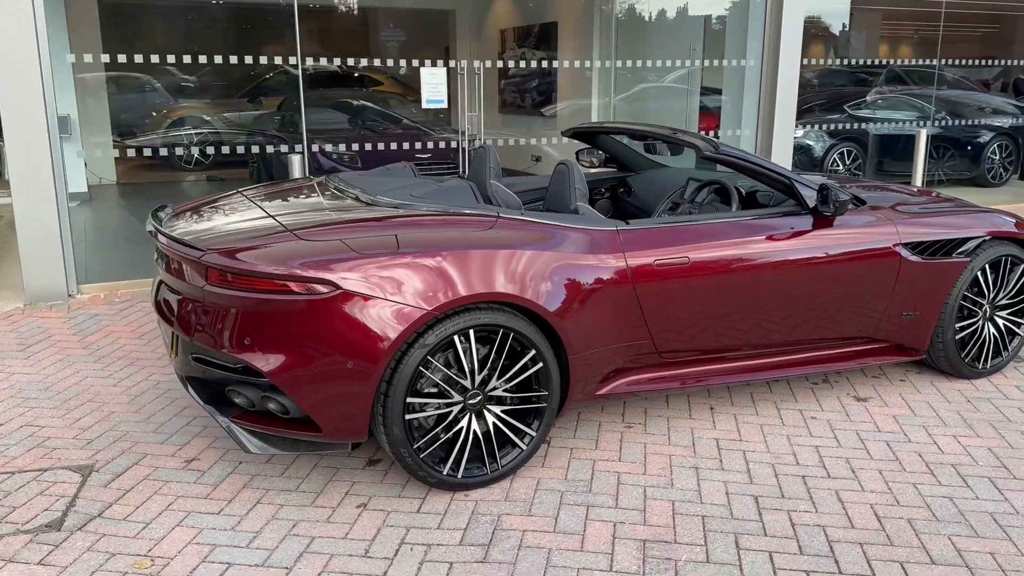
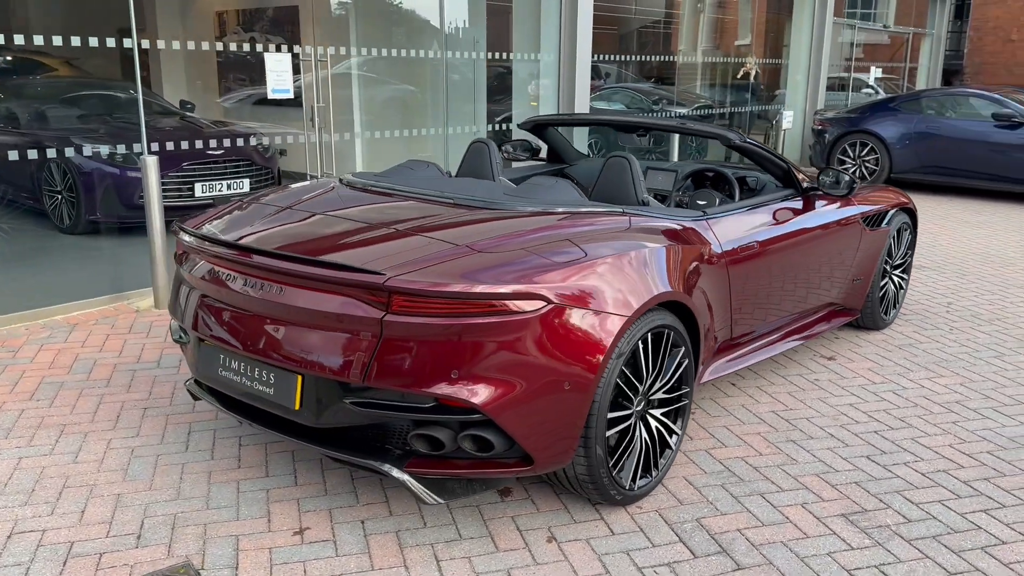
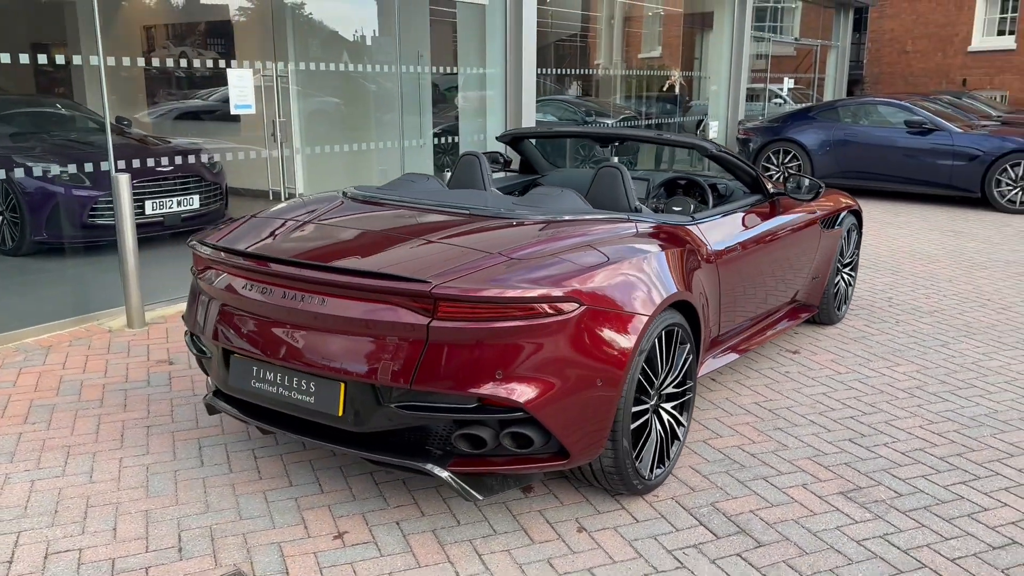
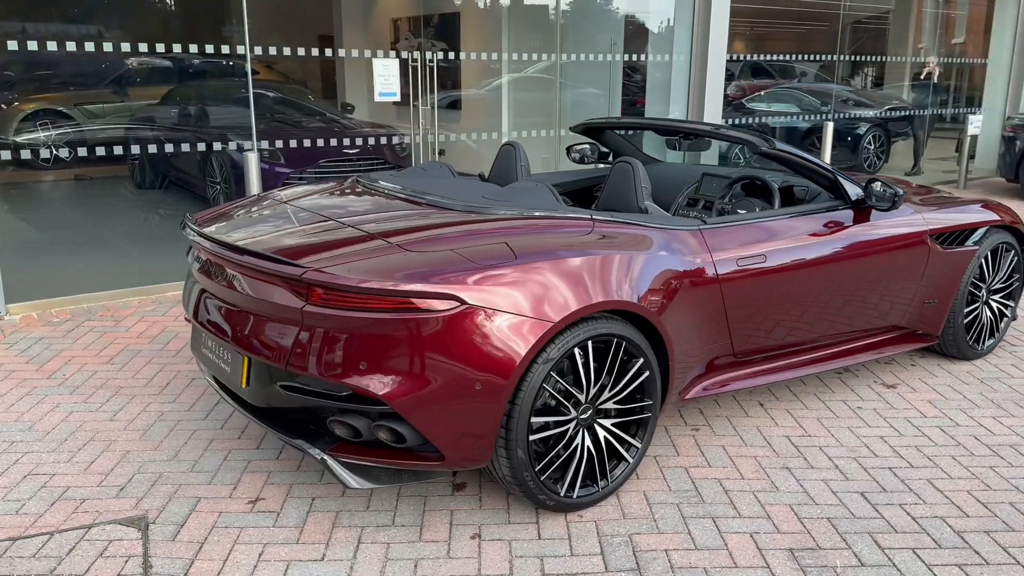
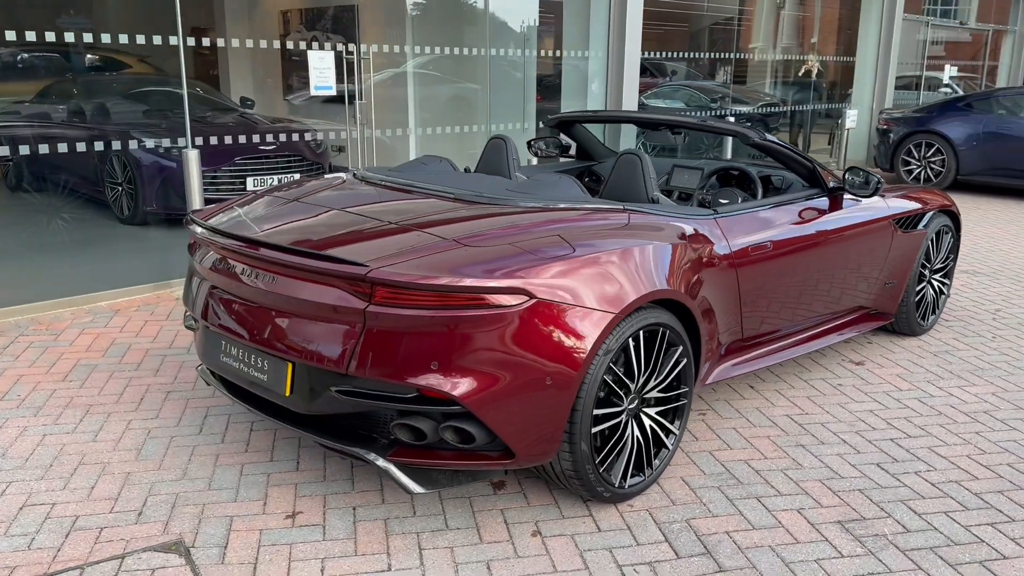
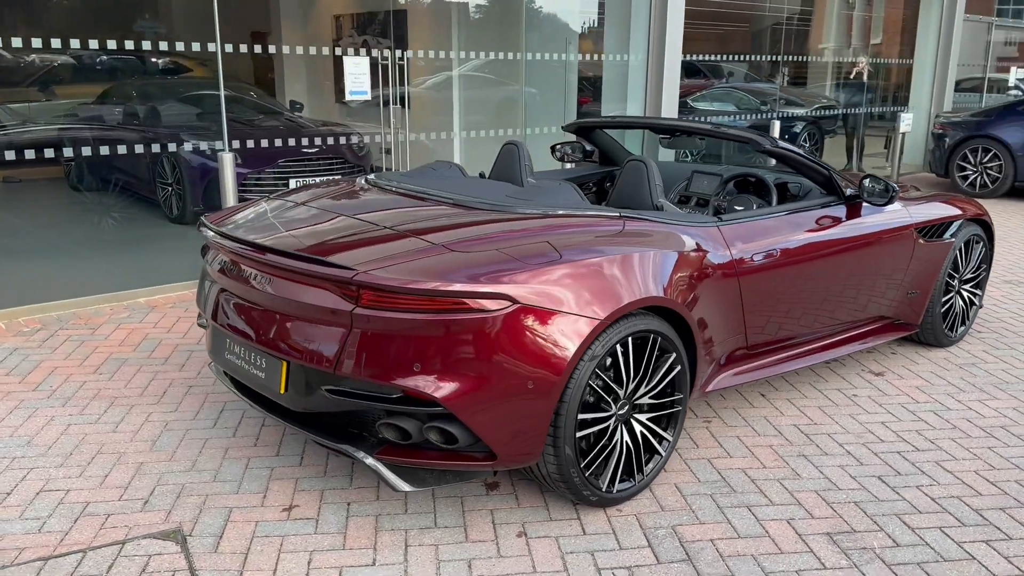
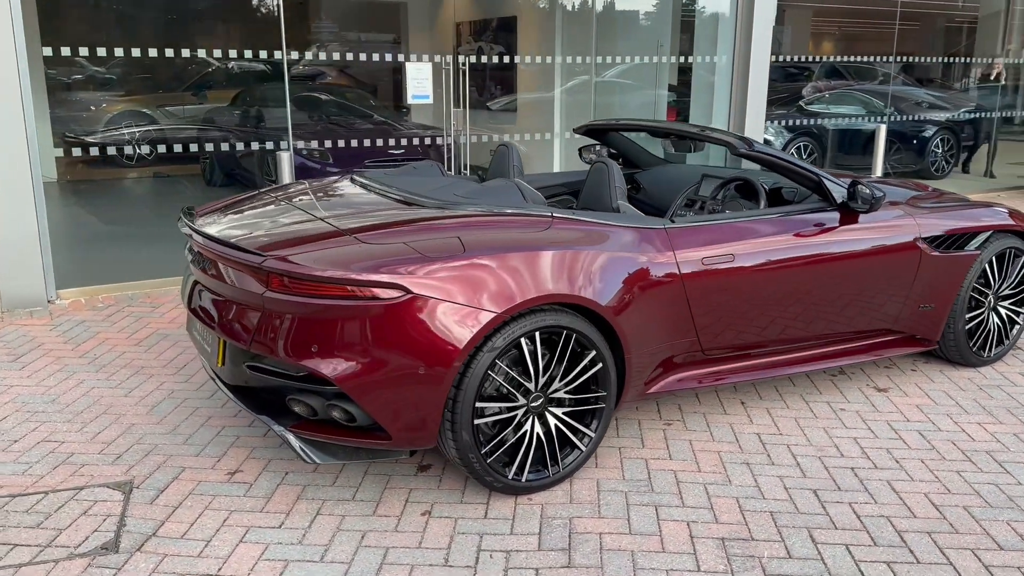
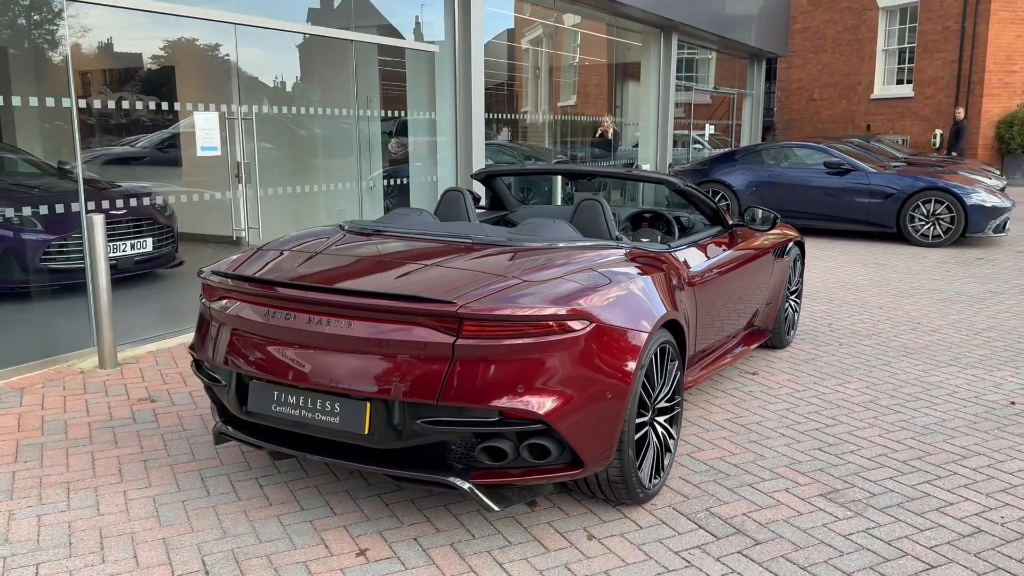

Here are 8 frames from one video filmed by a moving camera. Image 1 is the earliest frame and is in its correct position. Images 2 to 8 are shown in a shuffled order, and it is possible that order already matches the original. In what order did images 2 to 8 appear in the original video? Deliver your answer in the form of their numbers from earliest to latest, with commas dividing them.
7, 4, 6, 5, 2, 3, 8
